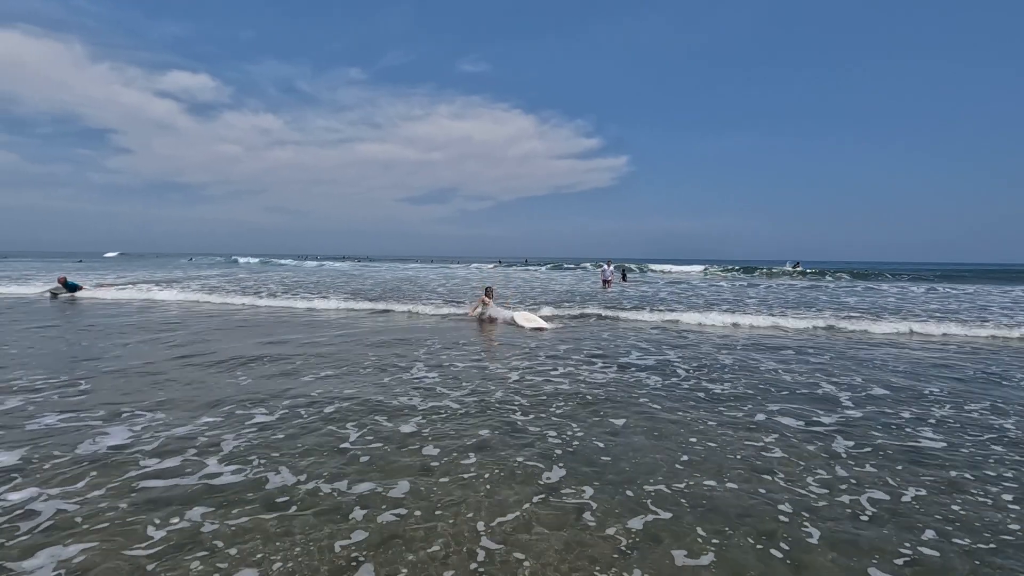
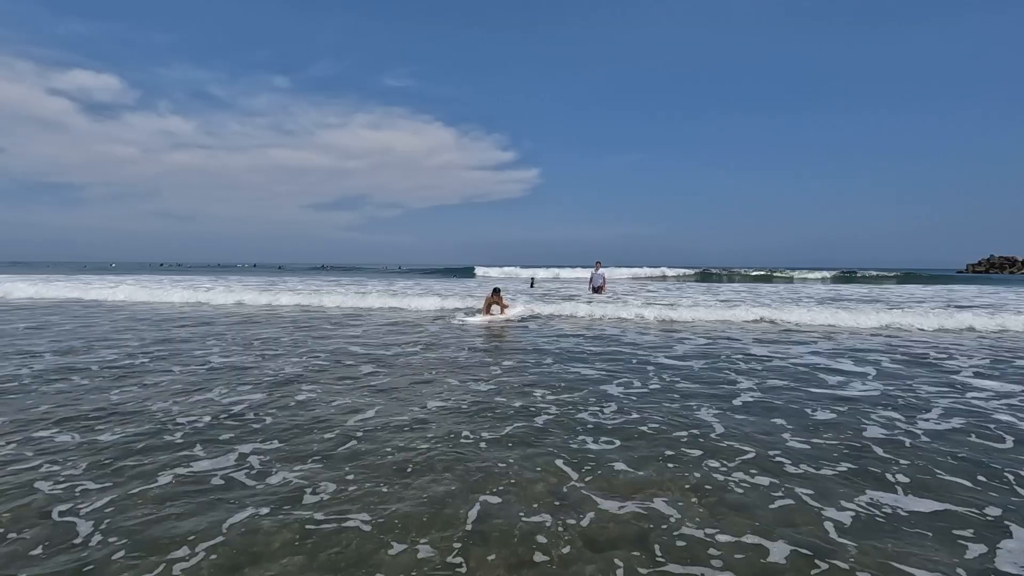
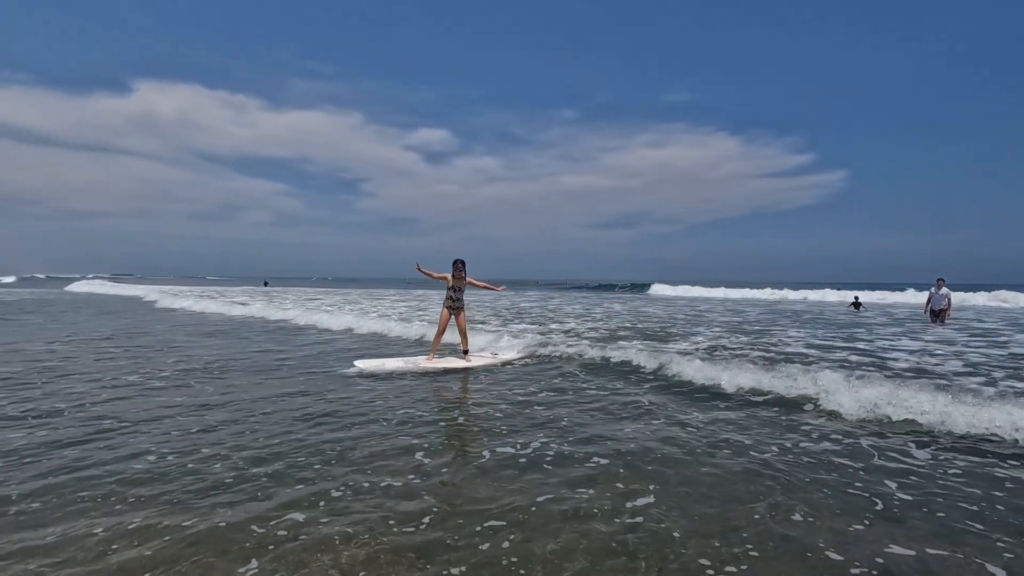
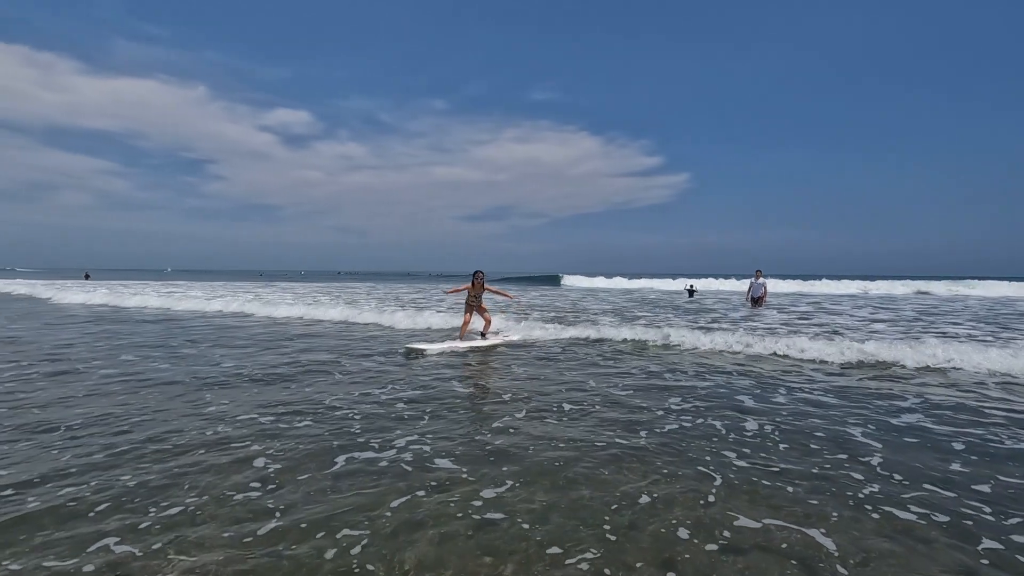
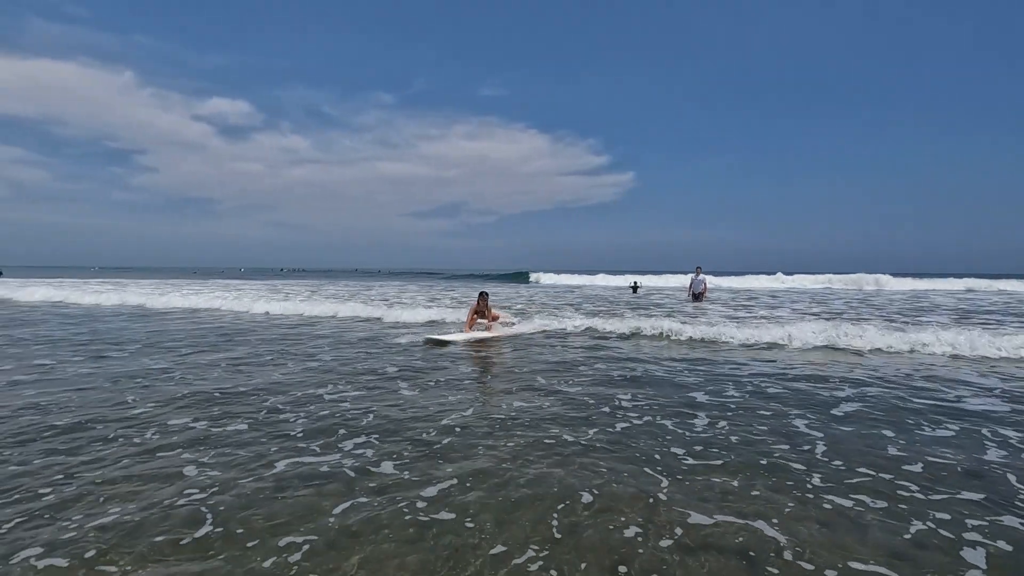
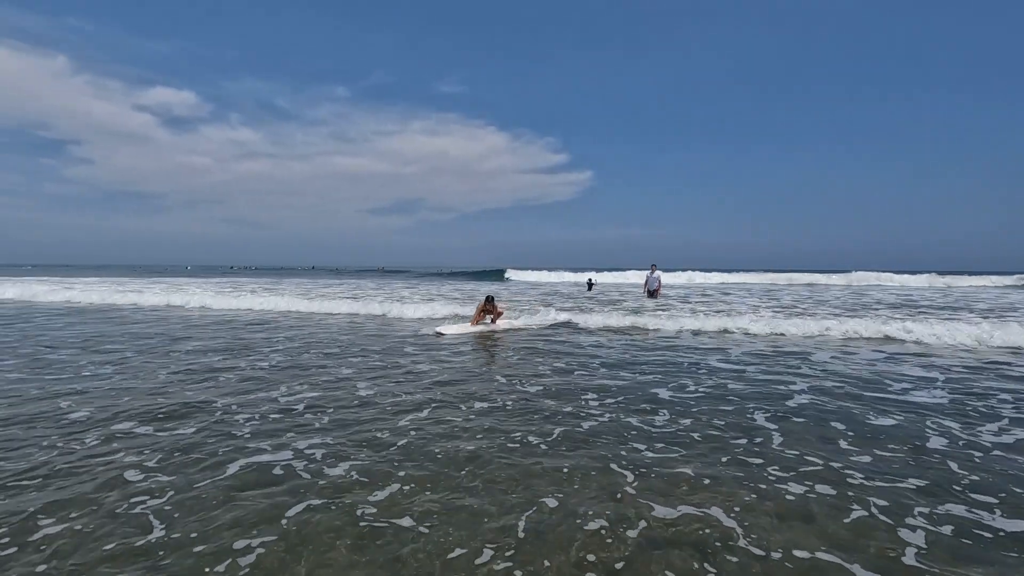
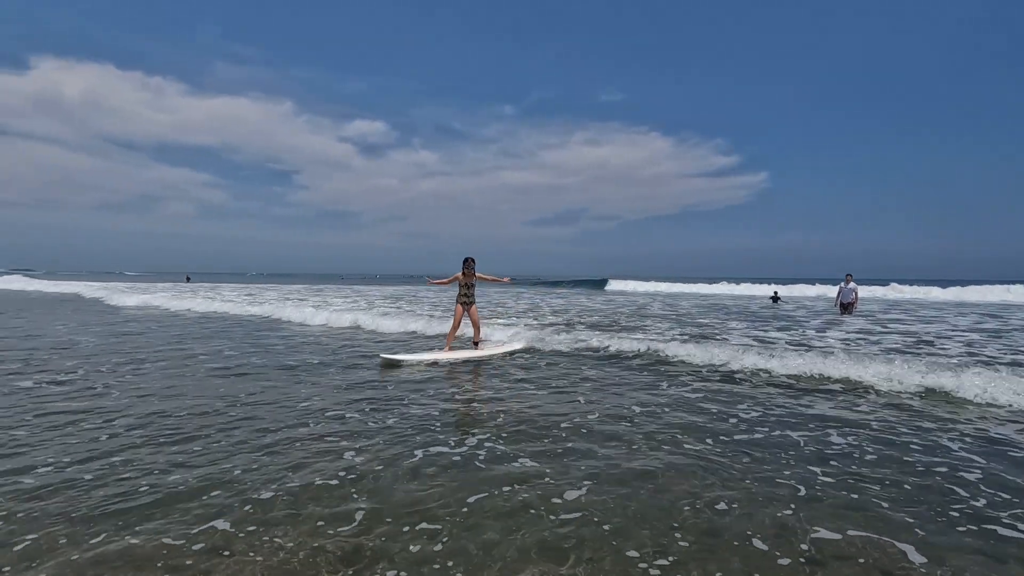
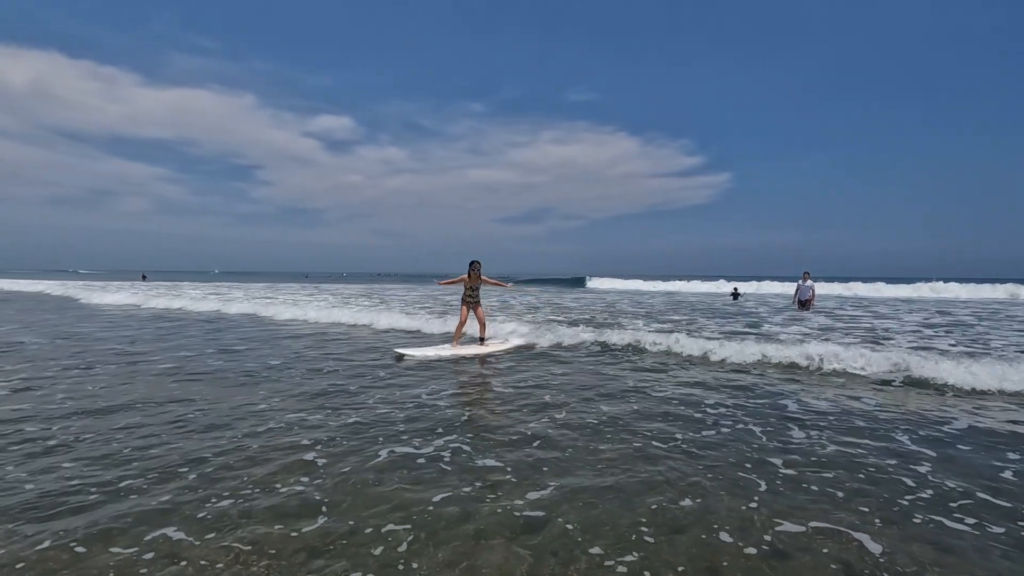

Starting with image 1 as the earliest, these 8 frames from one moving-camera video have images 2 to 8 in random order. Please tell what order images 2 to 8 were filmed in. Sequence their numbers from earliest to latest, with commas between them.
2, 6, 5, 4, 8, 7, 3
